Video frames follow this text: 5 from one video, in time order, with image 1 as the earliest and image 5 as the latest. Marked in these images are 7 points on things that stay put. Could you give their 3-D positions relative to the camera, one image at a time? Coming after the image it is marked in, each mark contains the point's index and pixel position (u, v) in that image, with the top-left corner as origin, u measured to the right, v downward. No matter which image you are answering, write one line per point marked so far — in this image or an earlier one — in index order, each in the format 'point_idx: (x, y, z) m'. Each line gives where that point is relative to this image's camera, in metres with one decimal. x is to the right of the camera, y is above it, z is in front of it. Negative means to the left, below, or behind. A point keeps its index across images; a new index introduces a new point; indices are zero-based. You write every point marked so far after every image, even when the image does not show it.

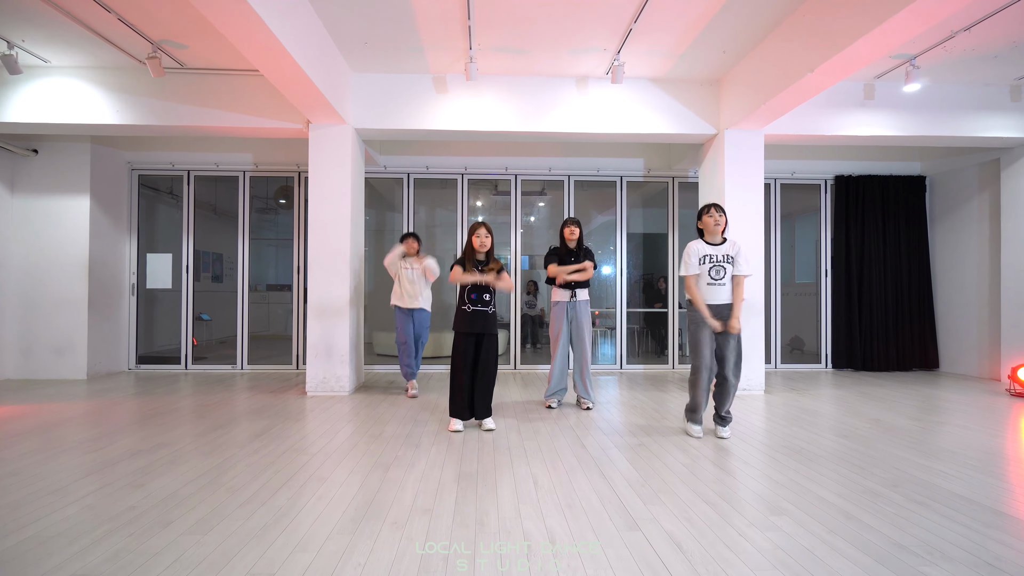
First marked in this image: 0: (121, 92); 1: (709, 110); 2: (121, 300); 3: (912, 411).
0: (-3.8, +1.9, +4.8) m
1: (+2.1, +1.9, +5.2) m
2: (-4.9, -0.2, +6.1) m
3: (+3.7, -1.1, +4.5) m
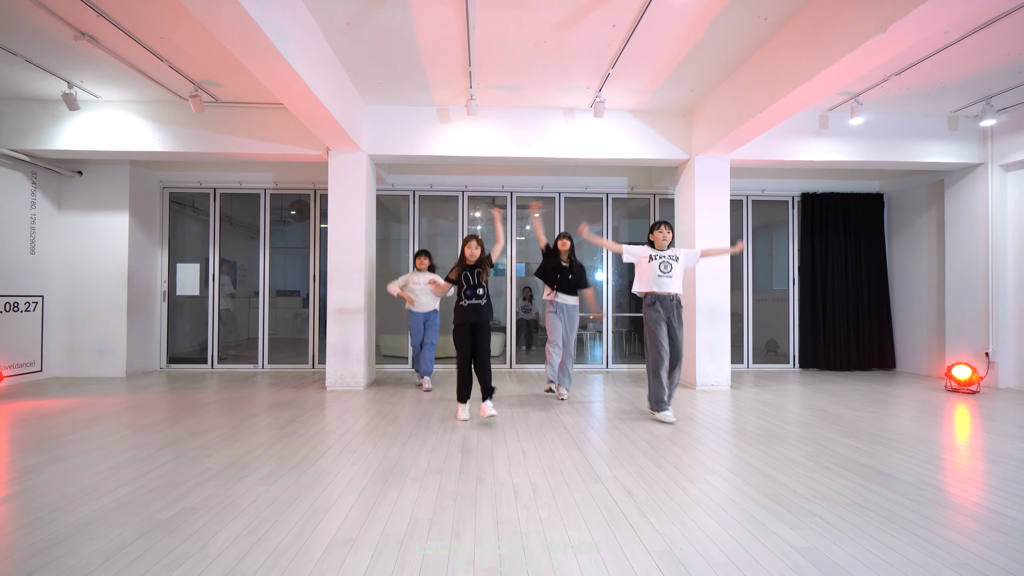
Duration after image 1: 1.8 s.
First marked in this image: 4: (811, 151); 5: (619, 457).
0: (-3.9, +1.8, +5.4) m
1: (+2.0, +1.8, +5.8) m
2: (-4.9, -0.2, +6.7) m
3: (+3.7, -1.2, +5.2) m
4: (+3.5, +1.6, +5.7) m
5: (+0.7, -1.1, +3.2) m
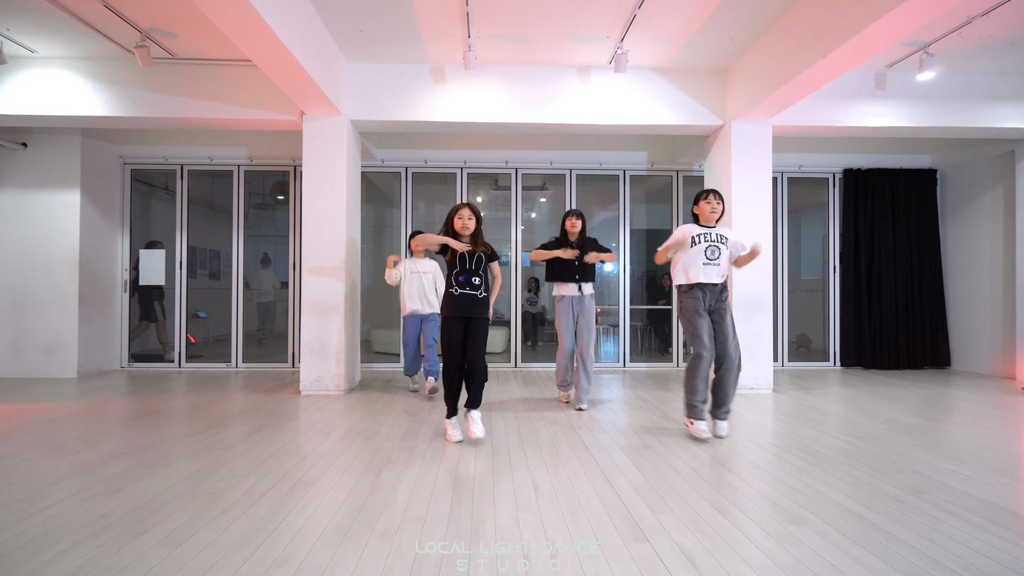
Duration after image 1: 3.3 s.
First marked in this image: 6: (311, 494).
0: (-3.8, +2.0, +4.6) m
1: (+2.1, +1.9, +5.0) m
2: (-4.9, -0.1, +5.9) m
3: (+3.7, -1.1, +4.4) m
4: (+3.5, +1.7, +4.9) m
5: (+0.7, -1.0, +2.4) m
6: (-1.0, -1.0, +2.4) m
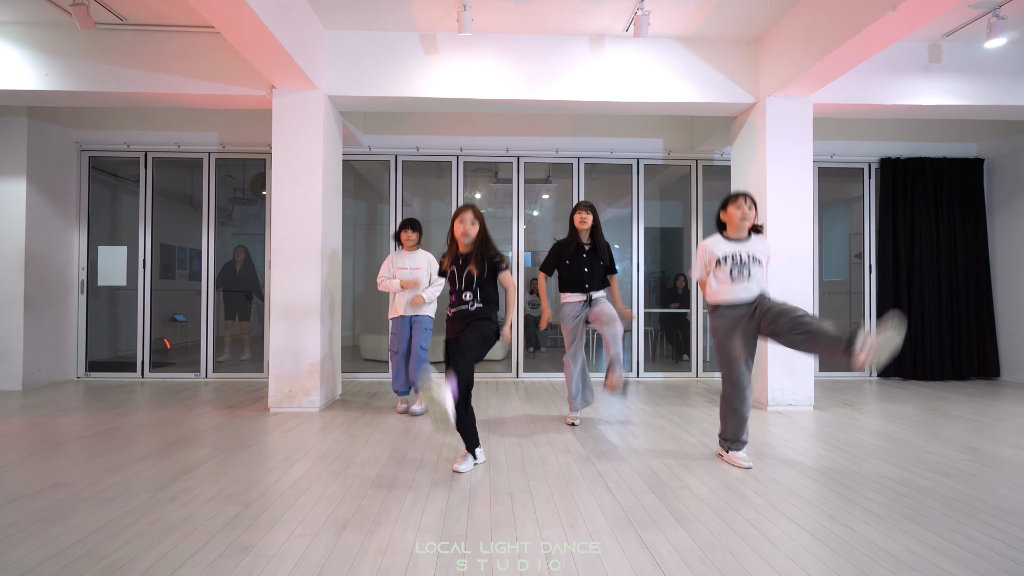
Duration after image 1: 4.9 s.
0: (-3.8, +2.0, +4.0) m
1: (+2.1, +1.9, +4.4) m
2: (-4.8, -0.1, +5.3) m
3: (+3.7, -1.1, +3.8) m
4: (+3.6, +1.7, +4.3) m
5: (+0.8, -1.0, +1.8) m
6: (-1.0, -1.0, +1.8) m
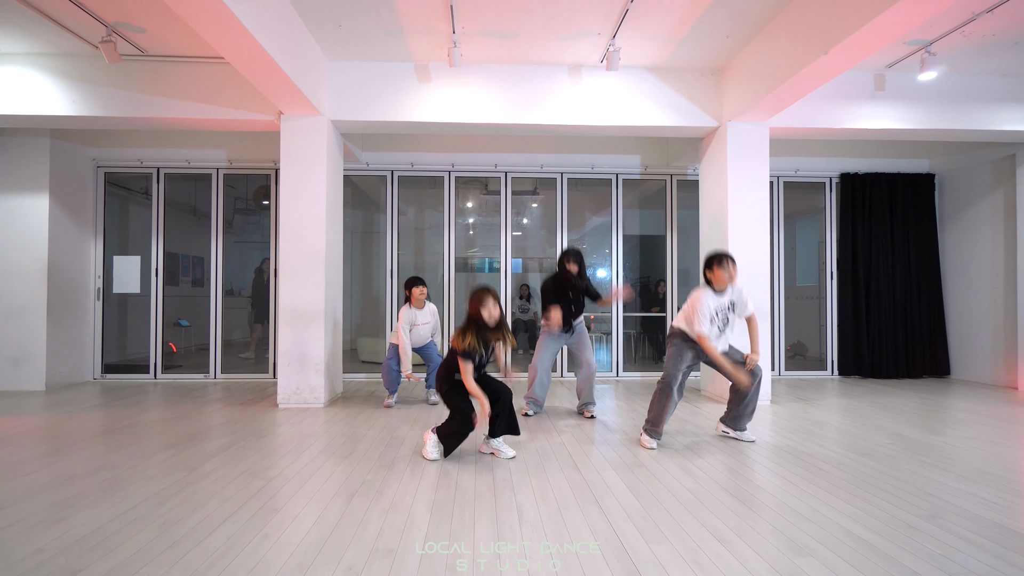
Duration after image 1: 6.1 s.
0: (-3.9, +1.9, +4.4) m
1: (+2.0, +1.8, +4.9) m
2: (-5.0, -0.2, +5.7) m
3: (+3.6, -1.2, +4.2) m
4: (+3.4, +1.7, +4.8) m
5: (+0.7, -1.0, +2.2) m
6: (-1.1, -1.0, +2.2) m
